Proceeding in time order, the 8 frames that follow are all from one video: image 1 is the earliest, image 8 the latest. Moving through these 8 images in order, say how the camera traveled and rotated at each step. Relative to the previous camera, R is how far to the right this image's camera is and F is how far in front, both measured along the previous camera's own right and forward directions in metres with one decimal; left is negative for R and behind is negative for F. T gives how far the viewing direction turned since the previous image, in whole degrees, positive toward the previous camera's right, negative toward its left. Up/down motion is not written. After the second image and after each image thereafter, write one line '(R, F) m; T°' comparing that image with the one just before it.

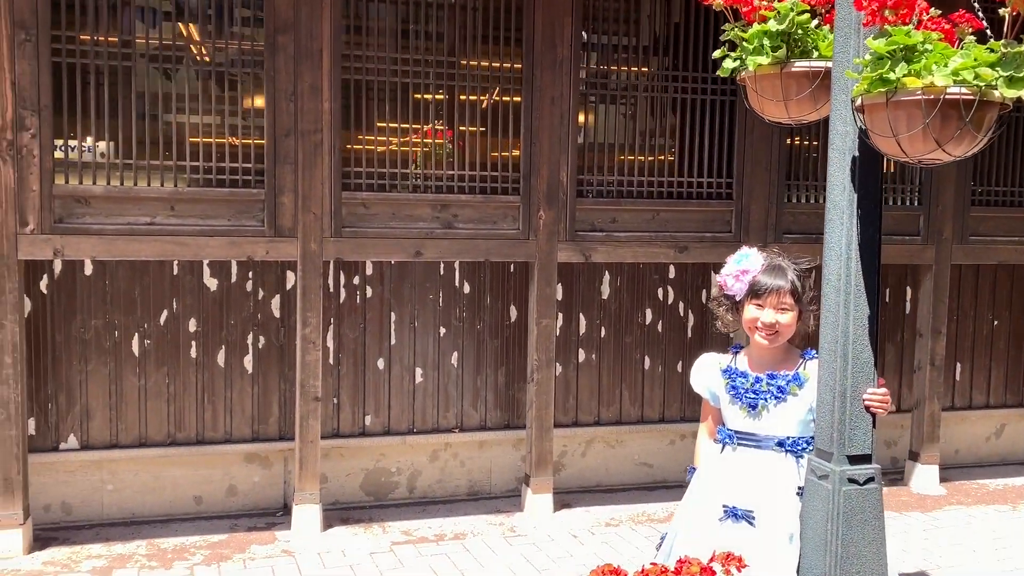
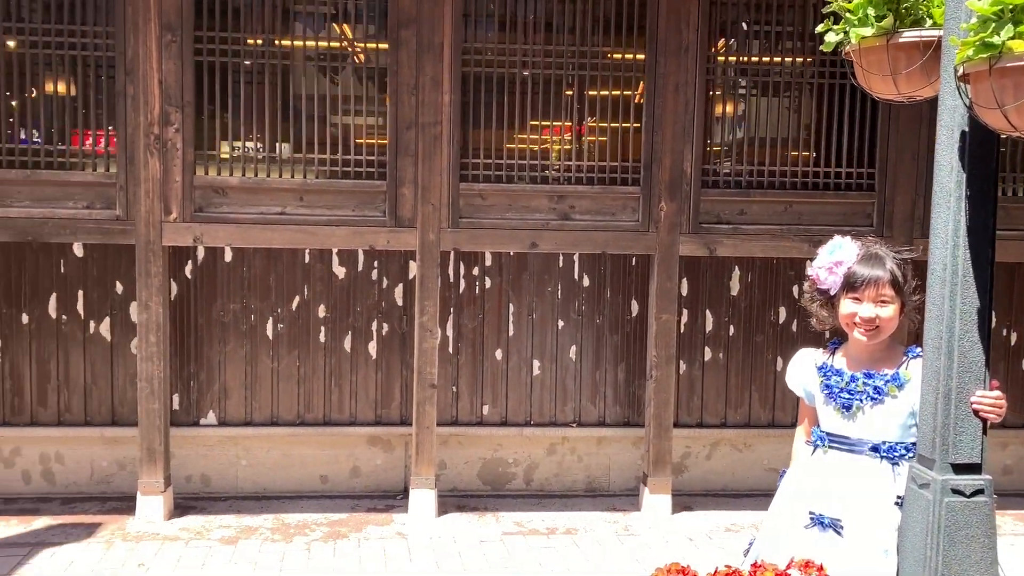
(+0.3, +0.1) m; -10°
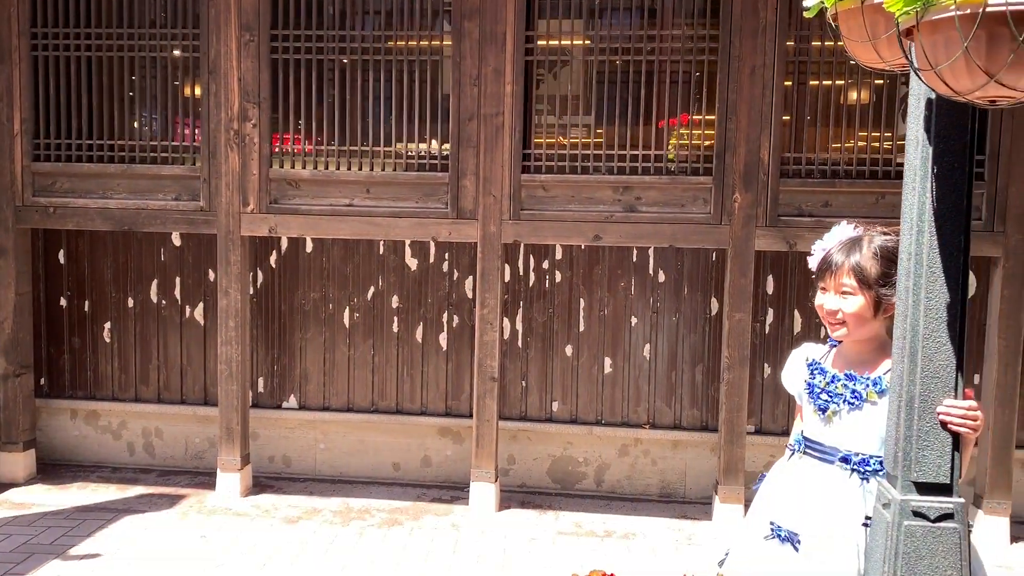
(+0.7, +0.2) m; -12°
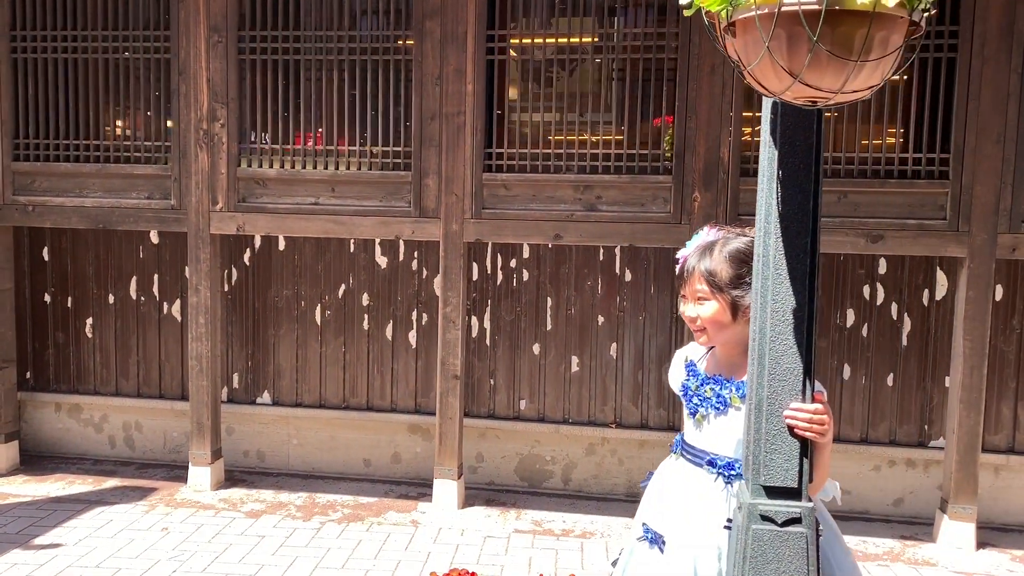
(+0.5, 0.0) m; -2°
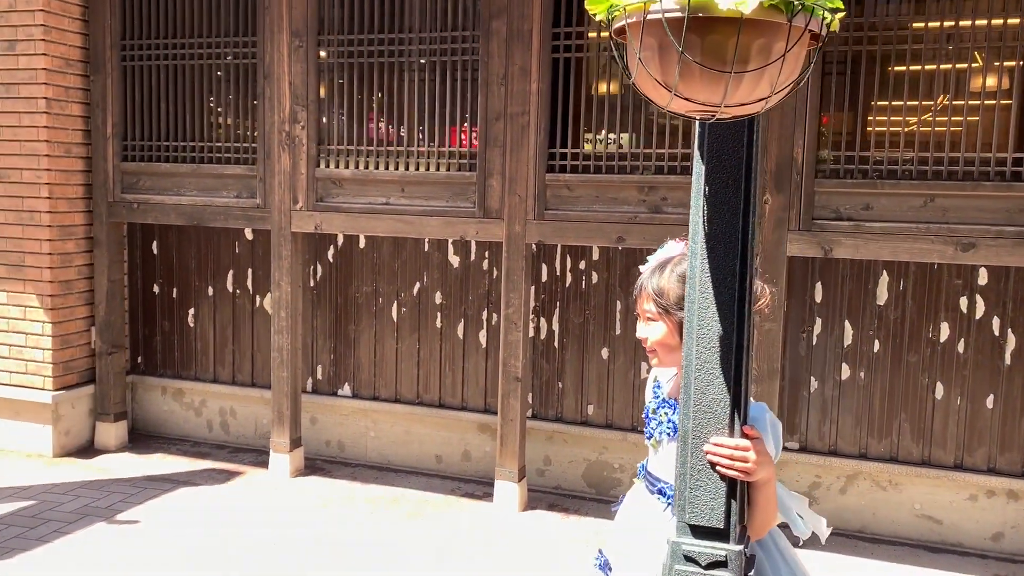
(+0.5, +0.1) m; -10°
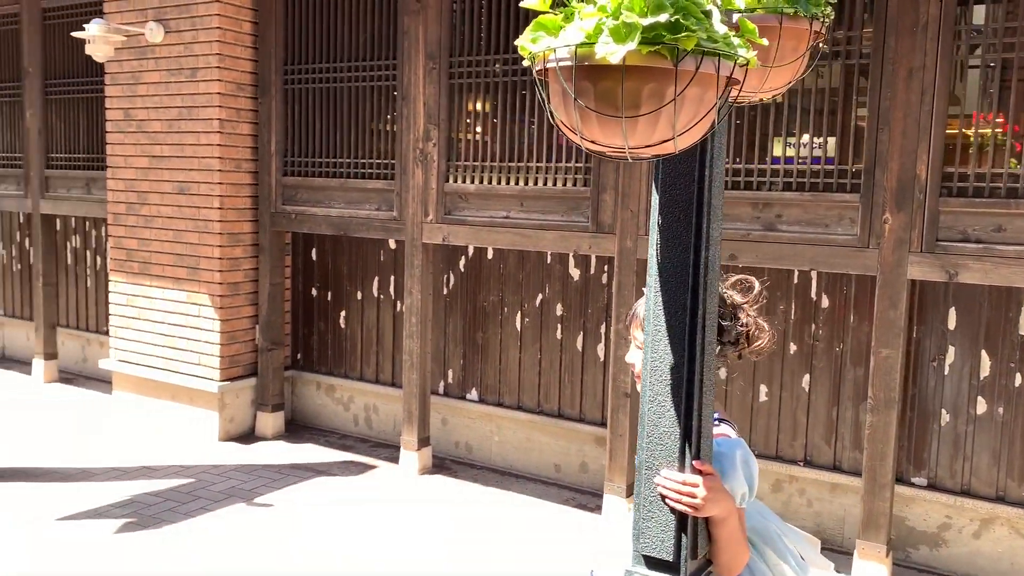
(+0.5, 0.0) m; -13°
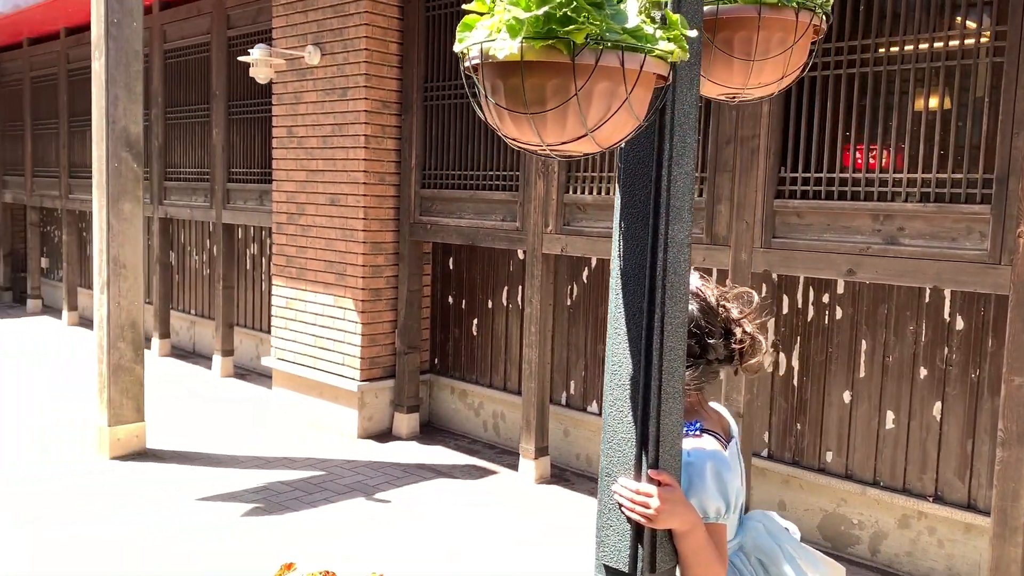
(+0.5, 0.0) m; -12°
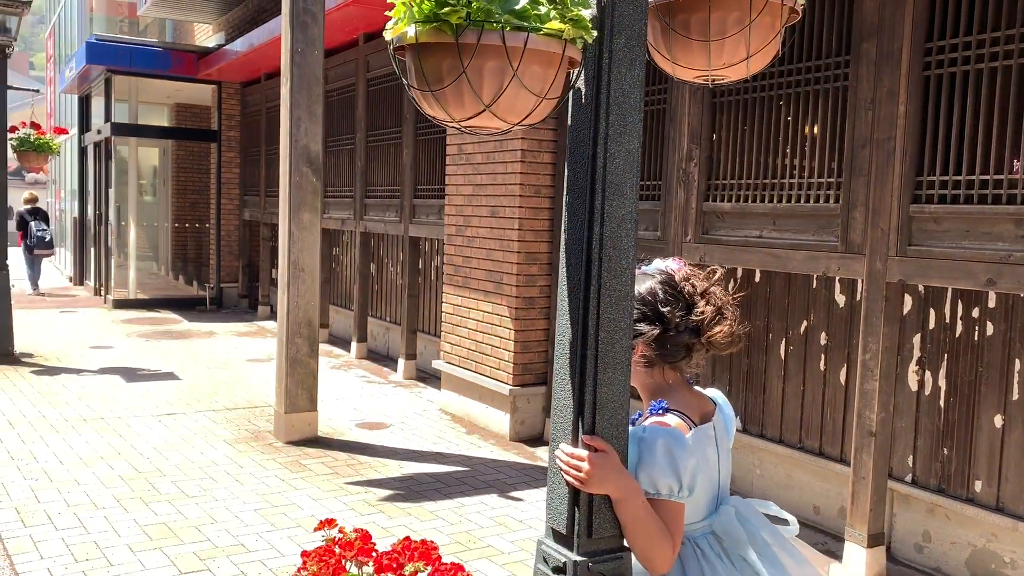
(+0.6, -0.1) m; -15°
